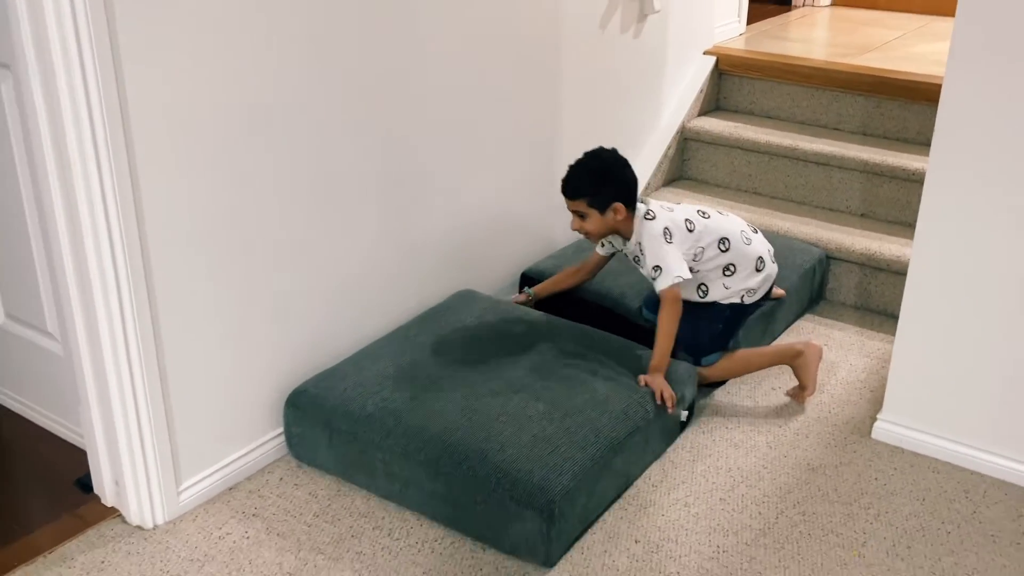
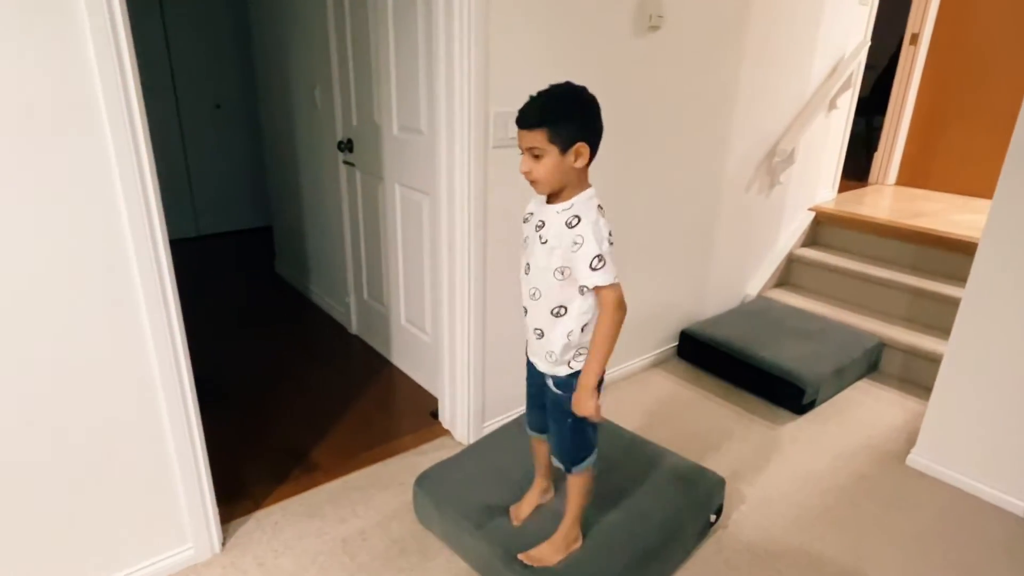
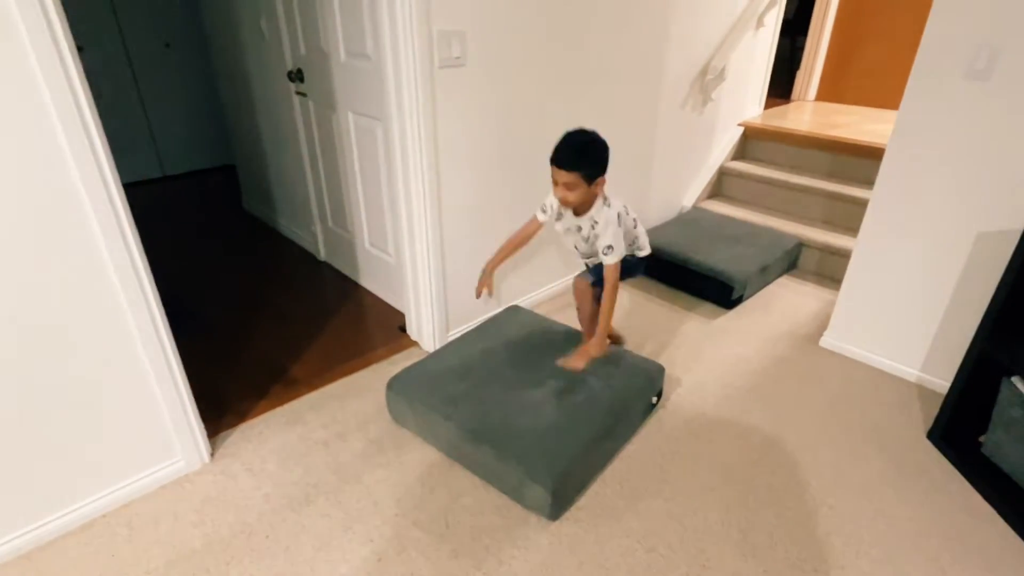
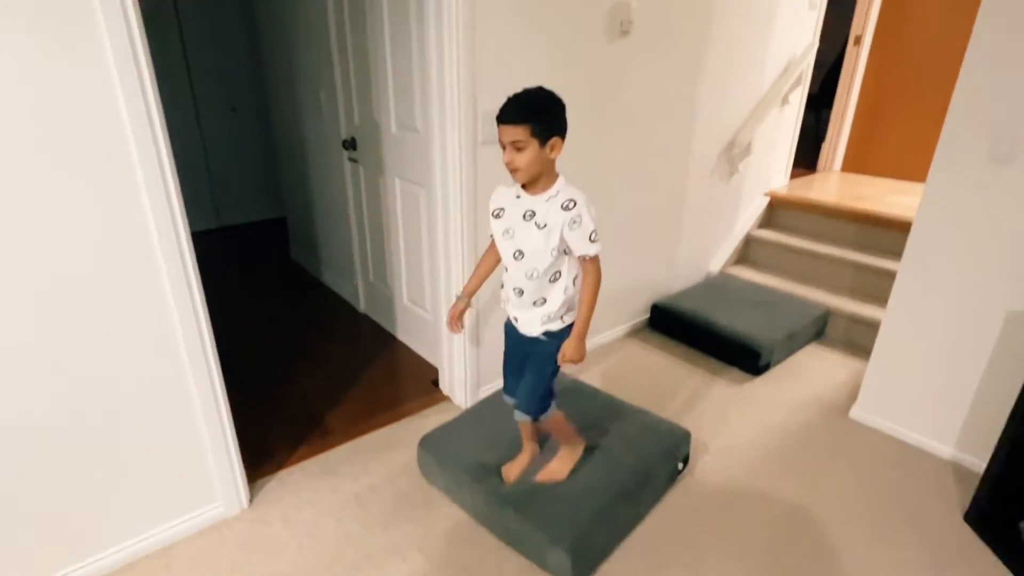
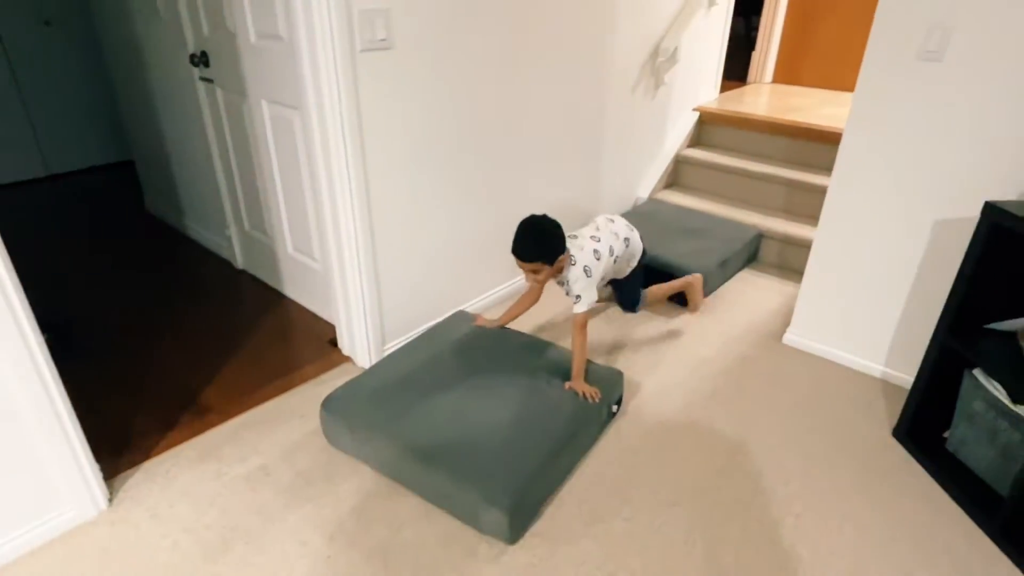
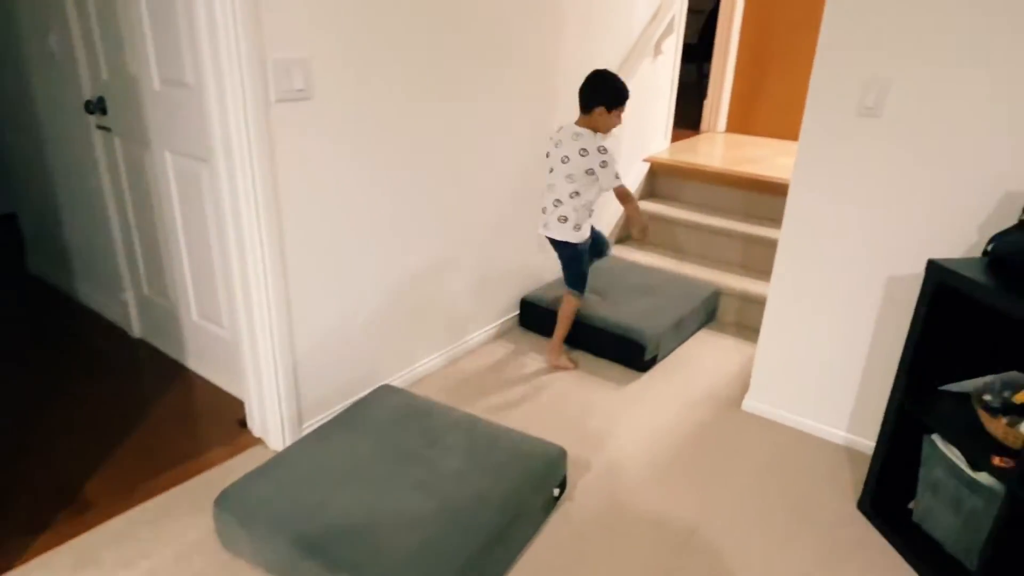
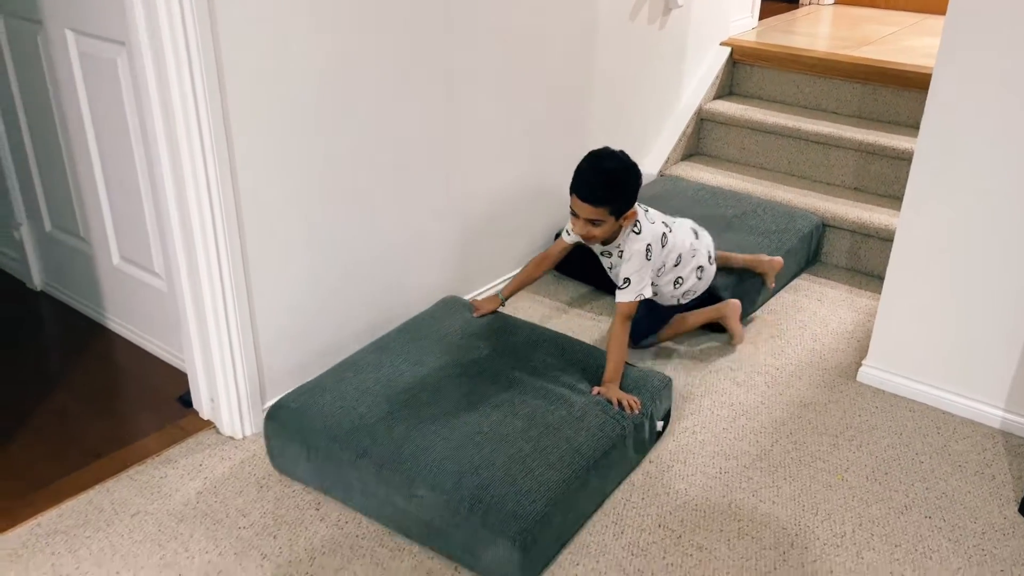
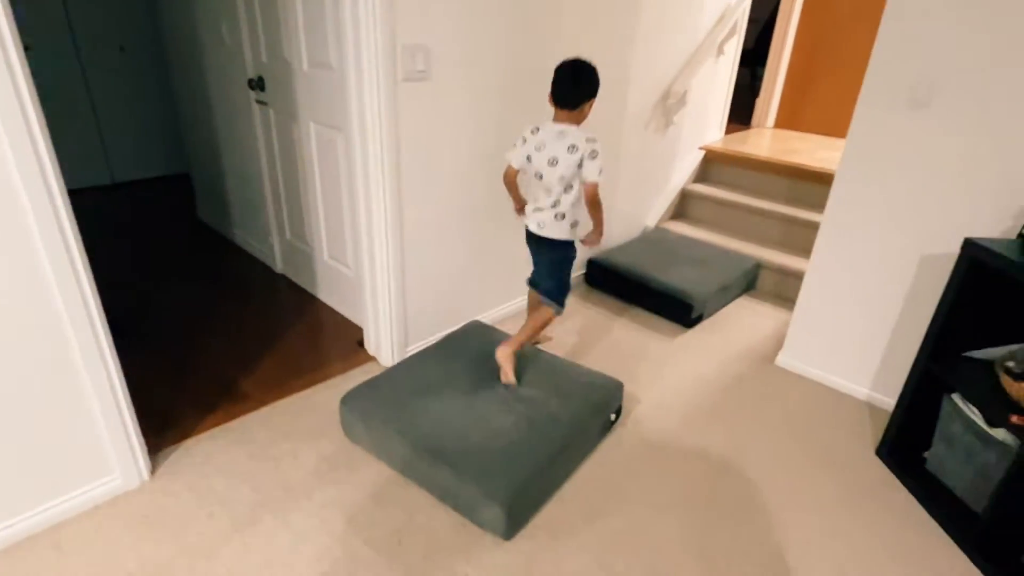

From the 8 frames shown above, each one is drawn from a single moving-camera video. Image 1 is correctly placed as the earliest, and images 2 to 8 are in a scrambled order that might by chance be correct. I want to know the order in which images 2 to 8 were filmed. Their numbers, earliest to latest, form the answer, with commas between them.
7, 5, 3, 4, 2, 8, 6
